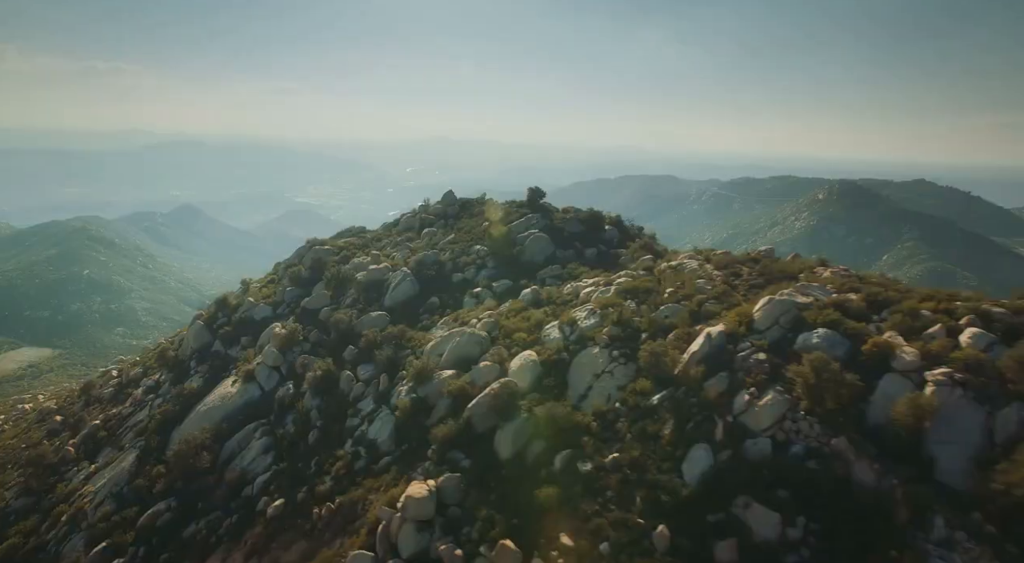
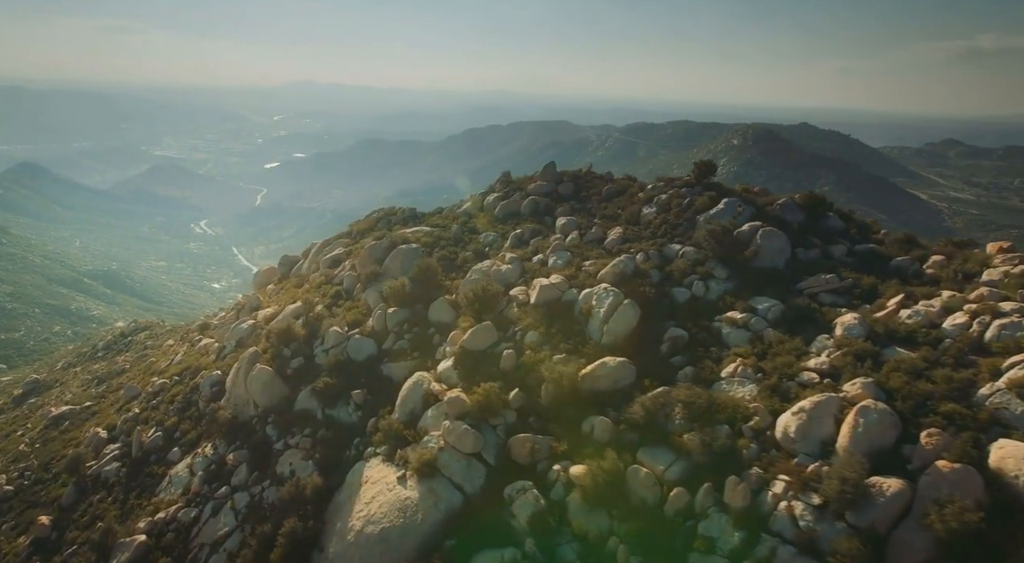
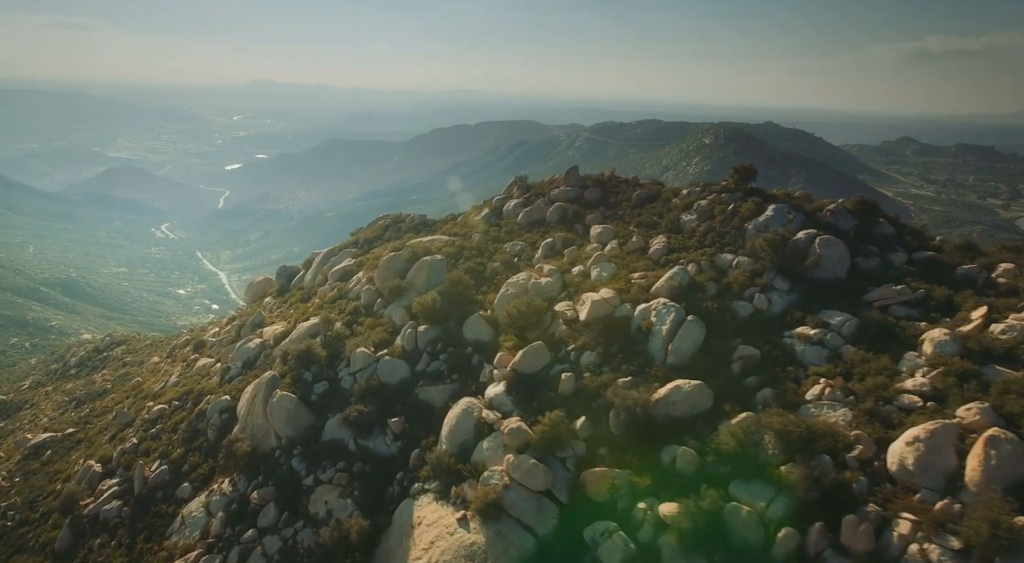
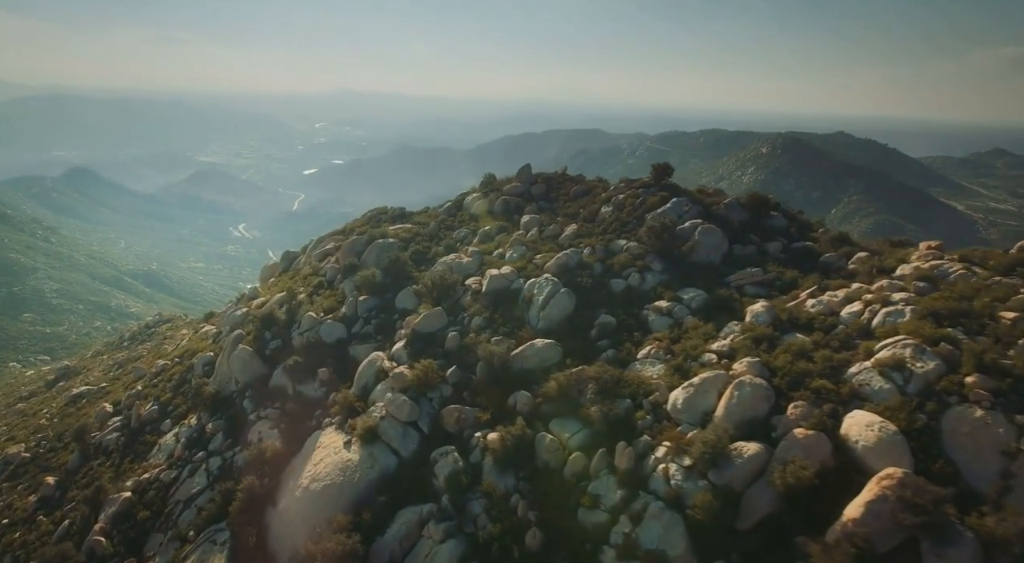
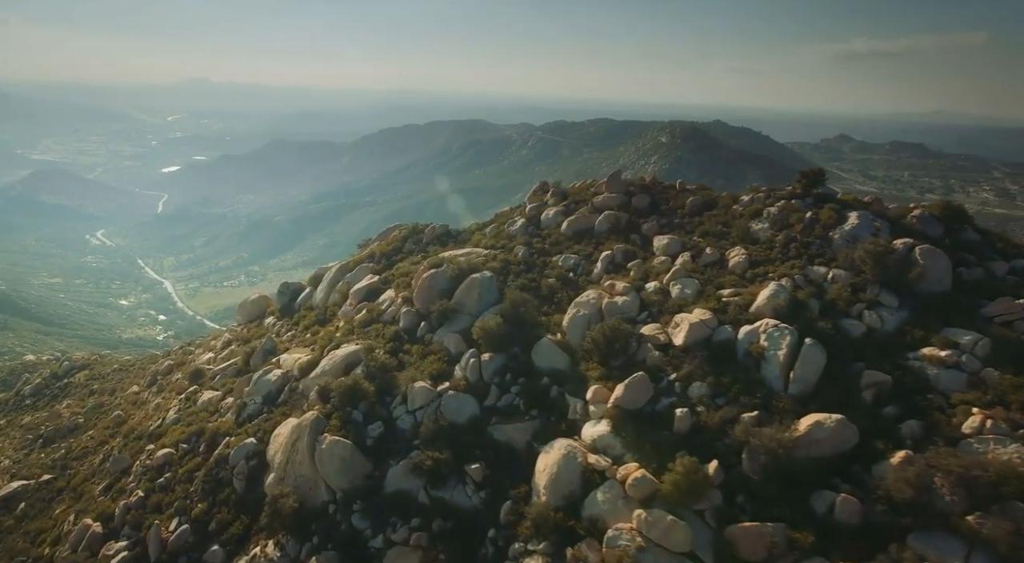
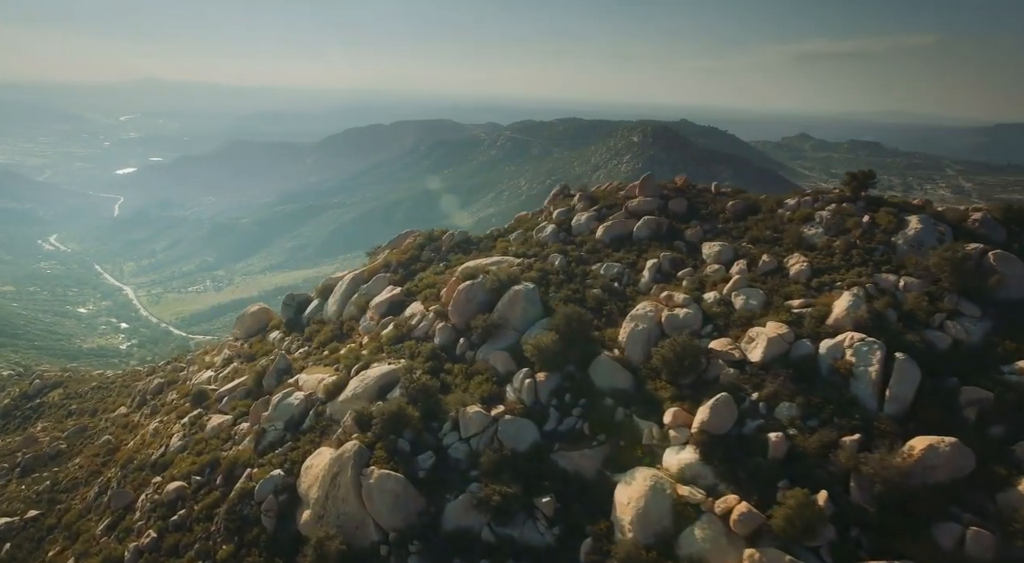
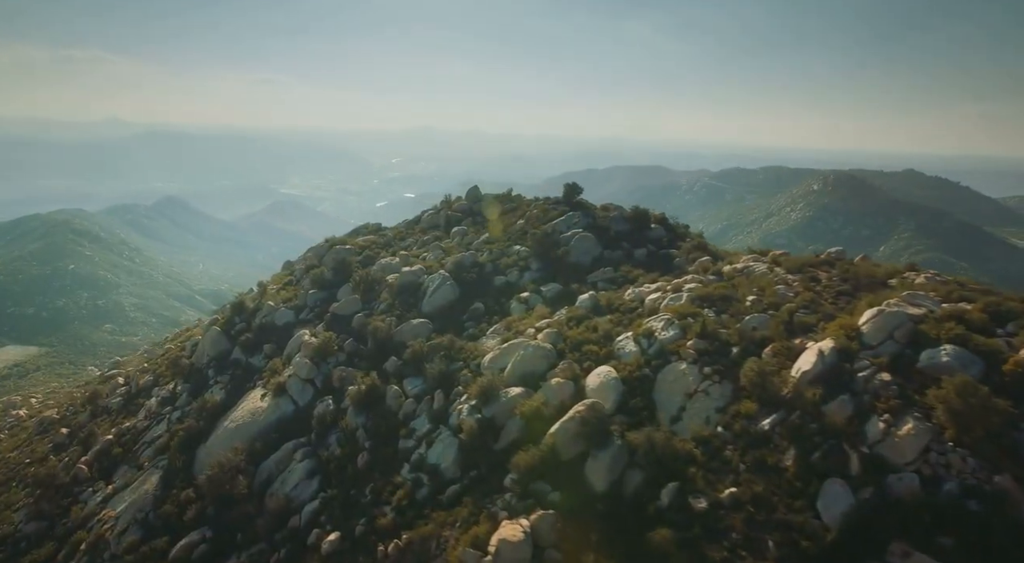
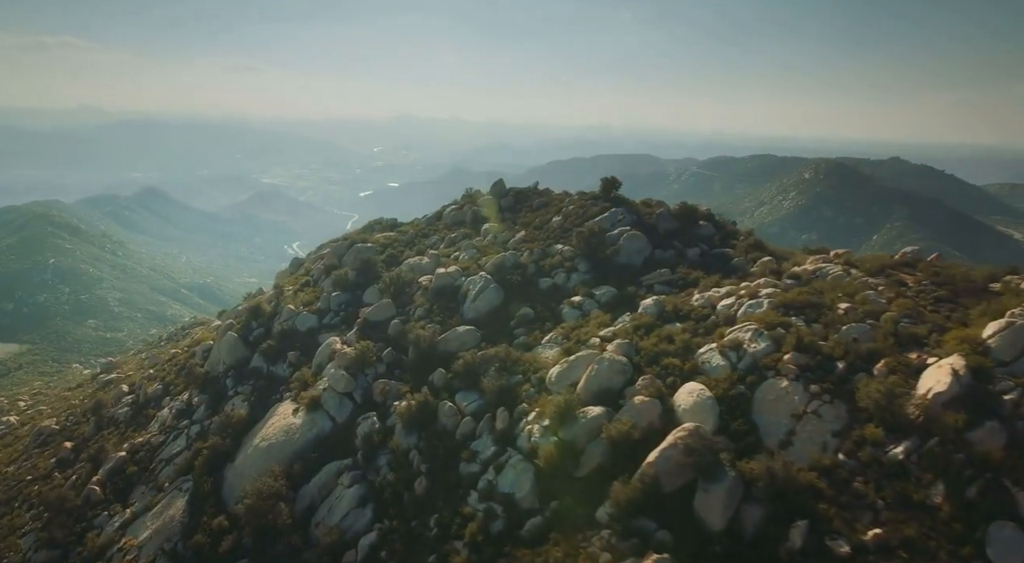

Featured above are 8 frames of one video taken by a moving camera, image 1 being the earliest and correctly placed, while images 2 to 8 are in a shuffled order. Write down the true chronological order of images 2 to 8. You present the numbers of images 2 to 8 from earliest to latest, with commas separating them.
7, 8, 4, 2, 3, 5, 6
